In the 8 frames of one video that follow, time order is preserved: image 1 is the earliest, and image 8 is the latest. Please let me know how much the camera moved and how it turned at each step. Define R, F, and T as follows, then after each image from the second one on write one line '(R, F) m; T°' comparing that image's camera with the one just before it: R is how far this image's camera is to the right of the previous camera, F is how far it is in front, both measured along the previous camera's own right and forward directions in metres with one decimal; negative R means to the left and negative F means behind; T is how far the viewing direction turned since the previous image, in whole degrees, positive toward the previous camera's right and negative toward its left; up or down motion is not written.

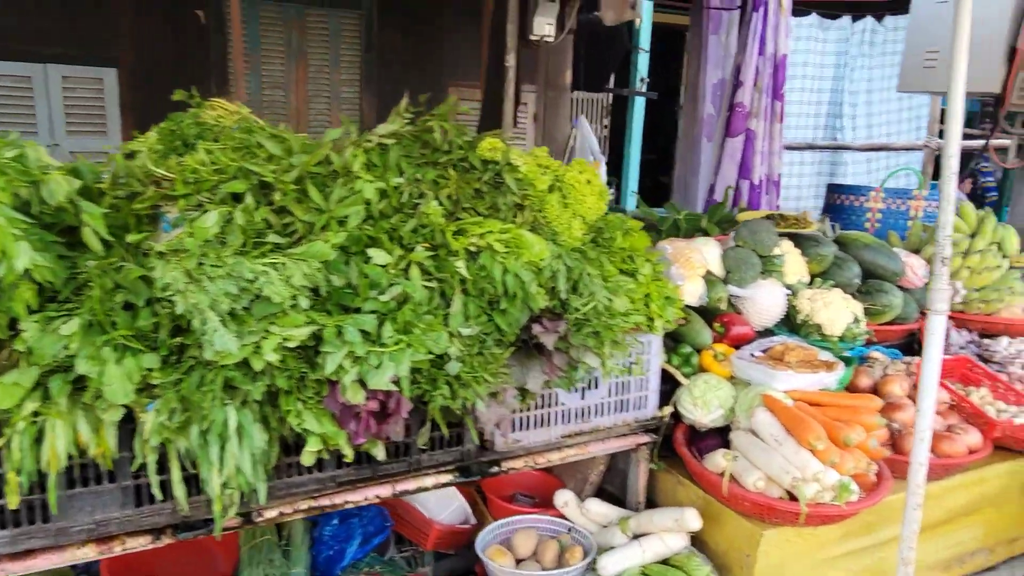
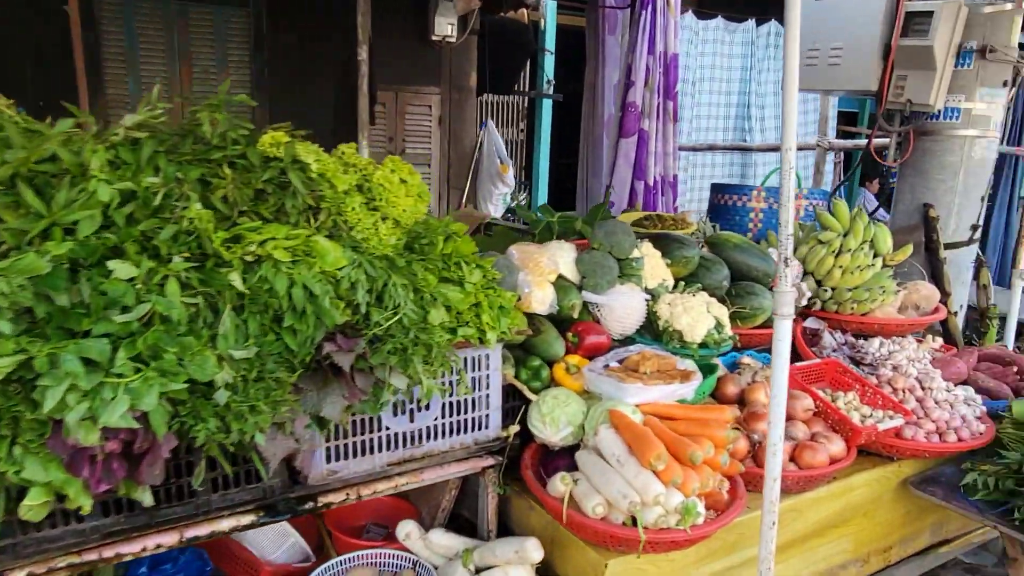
(+0.4, +0.2) m; +5°
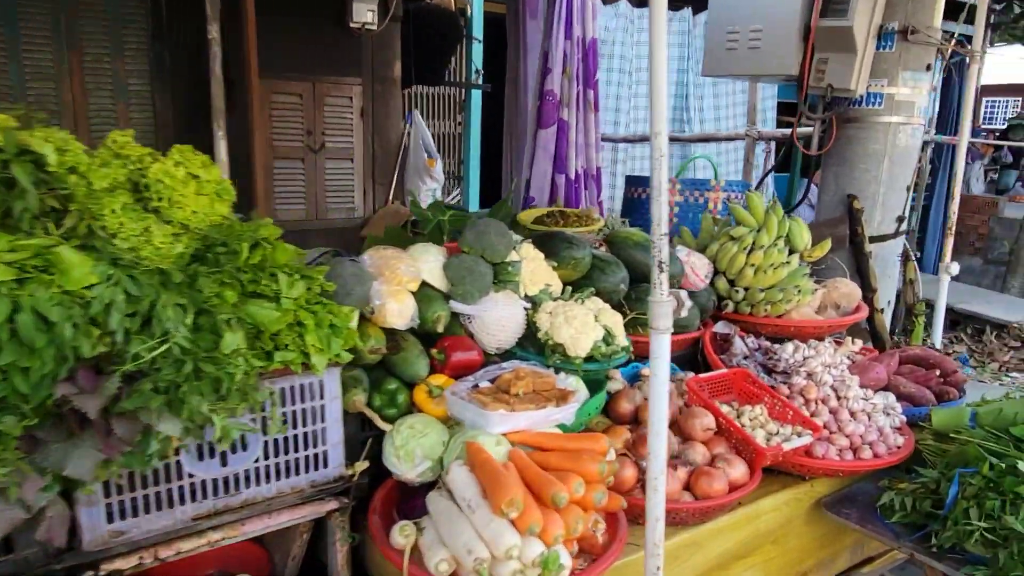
(+0.3, +0.3) m; +3°
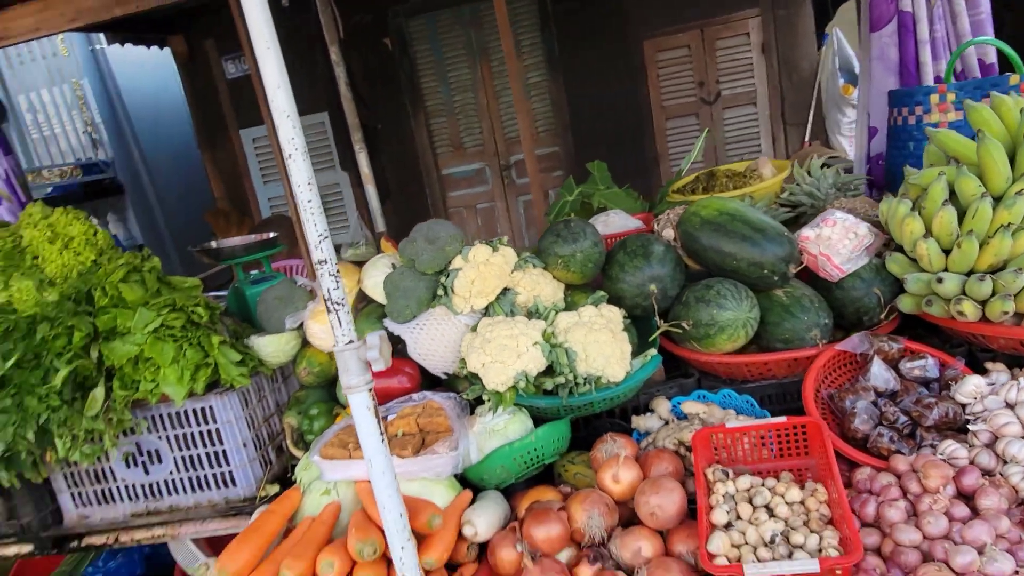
(+1.6, +1.1) m; -44°
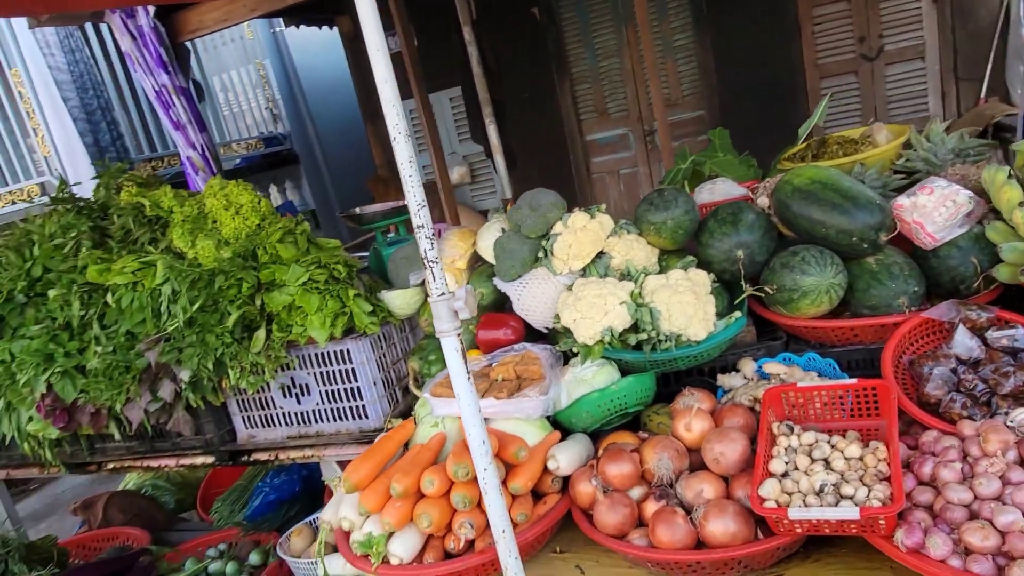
(+0.2, -0.2) m; -12°
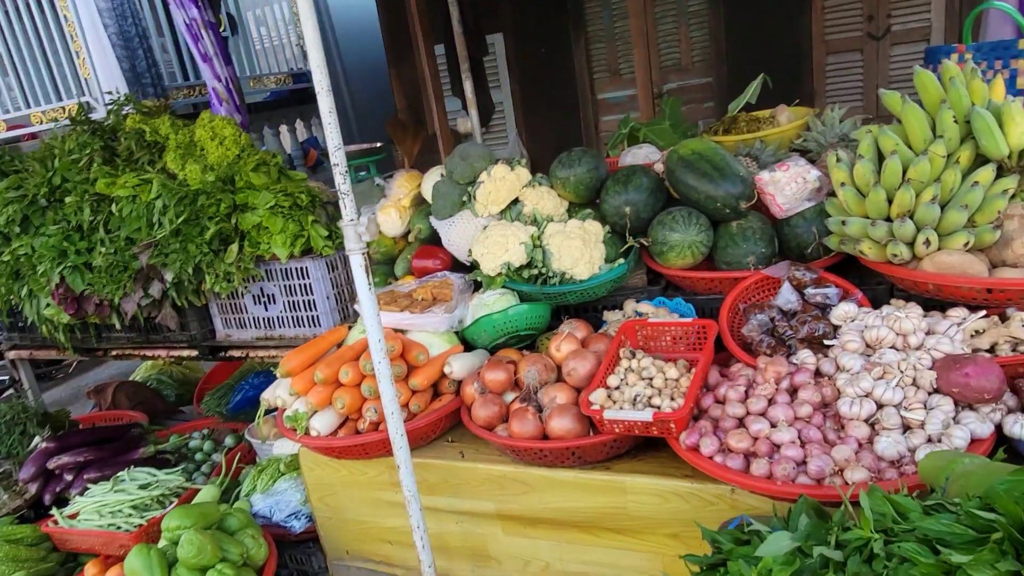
(+0.4, -0.4) m; -3°
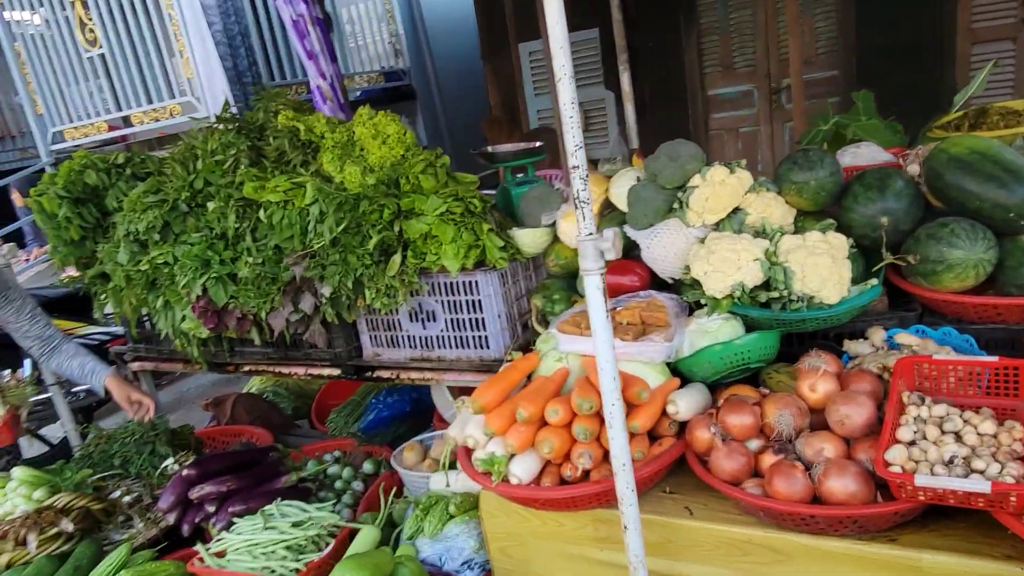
(-0.5, +0.3) m; -4°
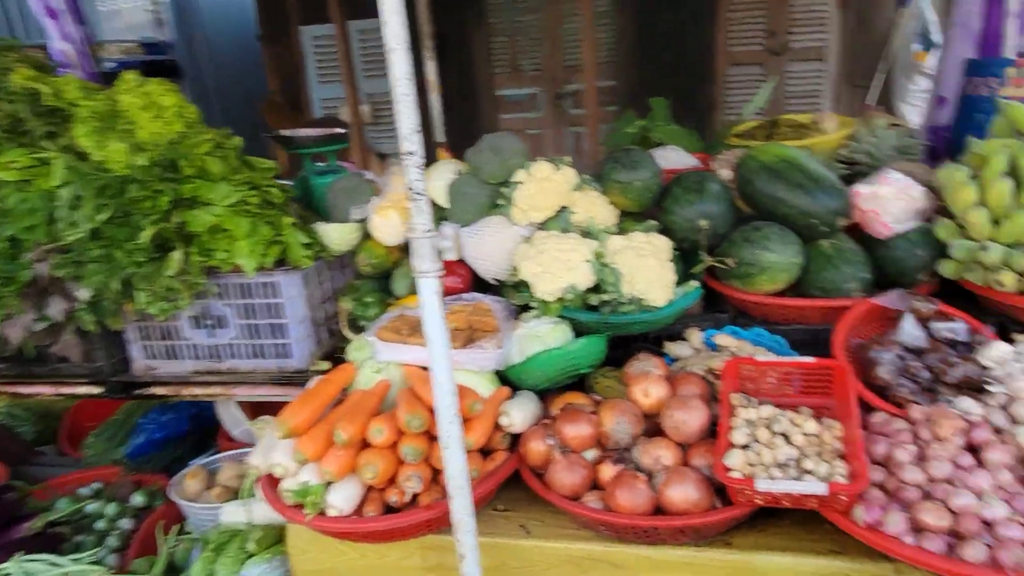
(-0.1, +0.2) m; +17°
